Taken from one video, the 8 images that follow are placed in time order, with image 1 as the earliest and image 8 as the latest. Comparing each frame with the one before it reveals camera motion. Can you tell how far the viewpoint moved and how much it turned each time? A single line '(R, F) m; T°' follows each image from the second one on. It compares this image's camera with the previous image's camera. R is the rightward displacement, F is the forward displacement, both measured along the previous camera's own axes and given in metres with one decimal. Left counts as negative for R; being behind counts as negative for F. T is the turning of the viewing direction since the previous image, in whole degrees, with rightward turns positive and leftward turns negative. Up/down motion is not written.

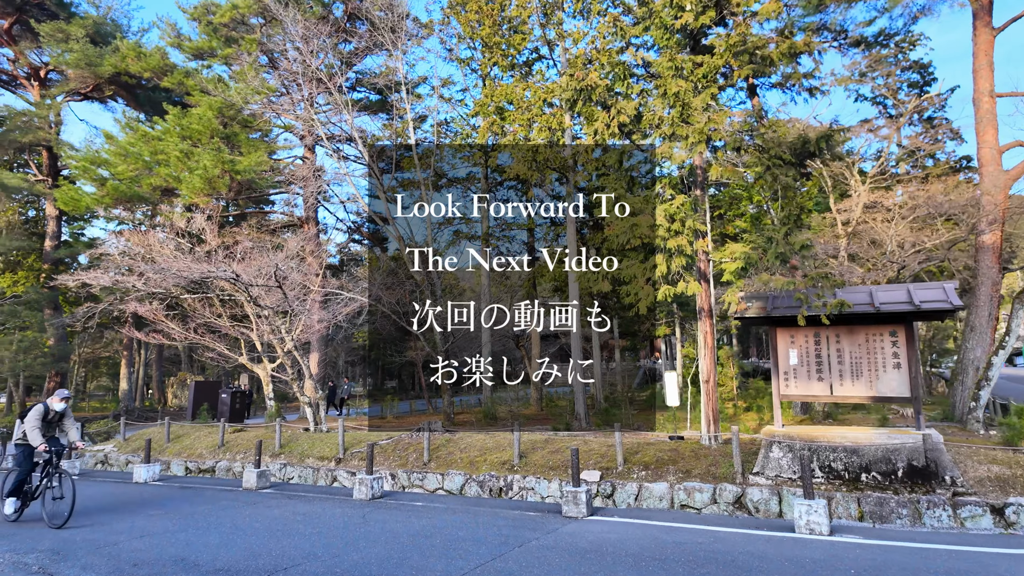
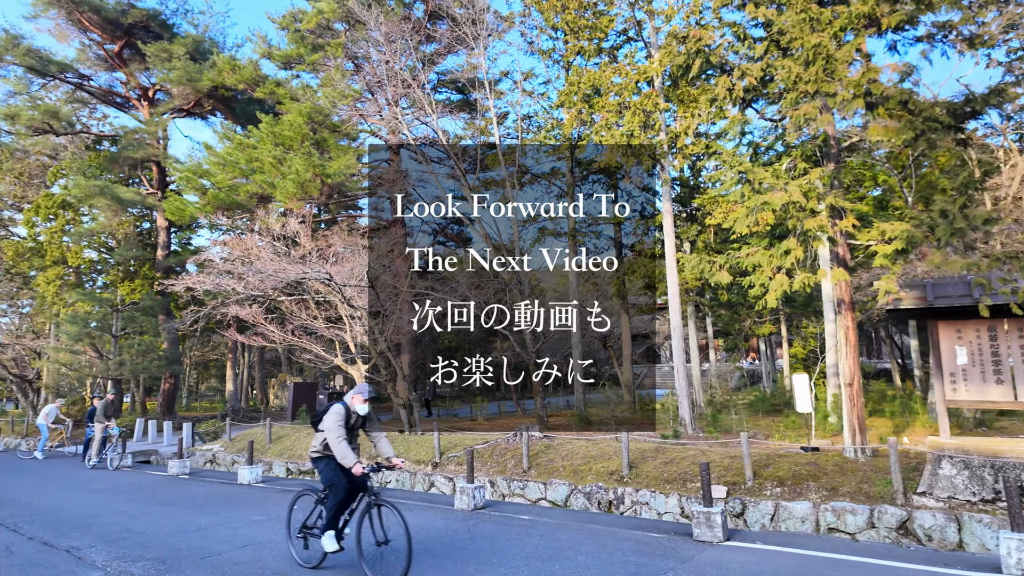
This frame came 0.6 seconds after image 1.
(-0.3, +0.7) m; -8°
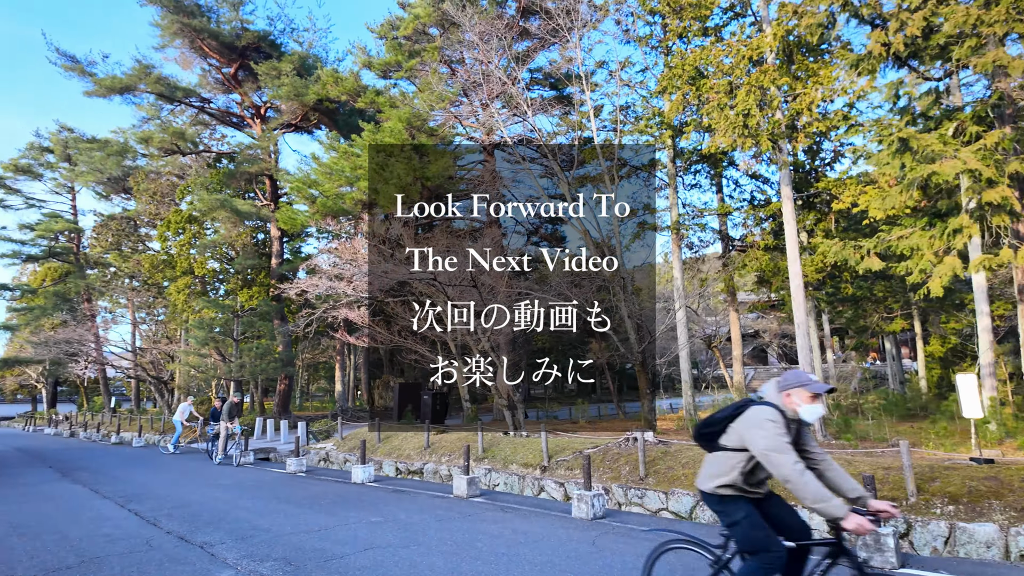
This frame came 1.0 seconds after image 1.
(-0.3, +0.4) m; -9°
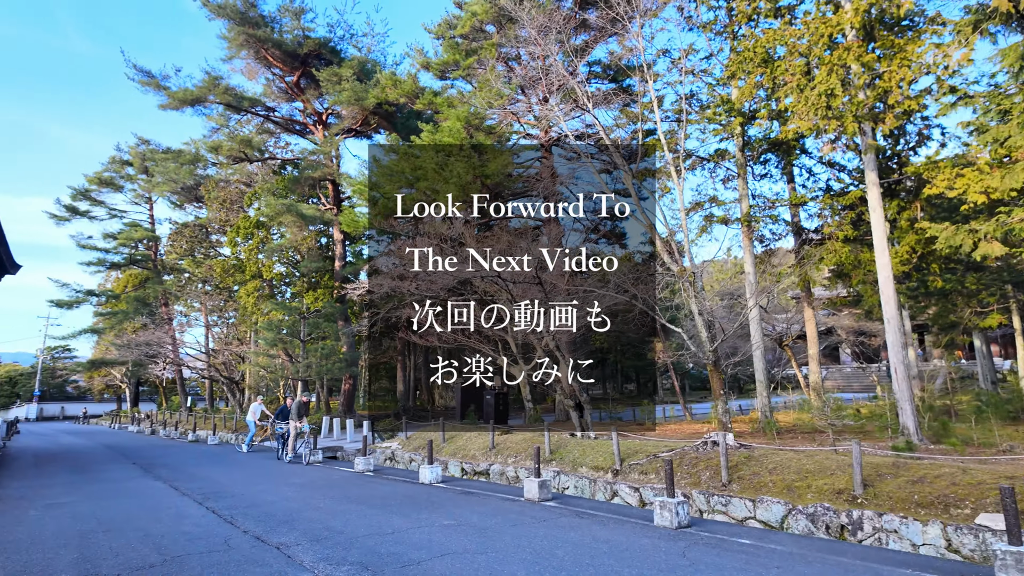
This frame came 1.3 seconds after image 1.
(-0.2, +0.3) m; -5°
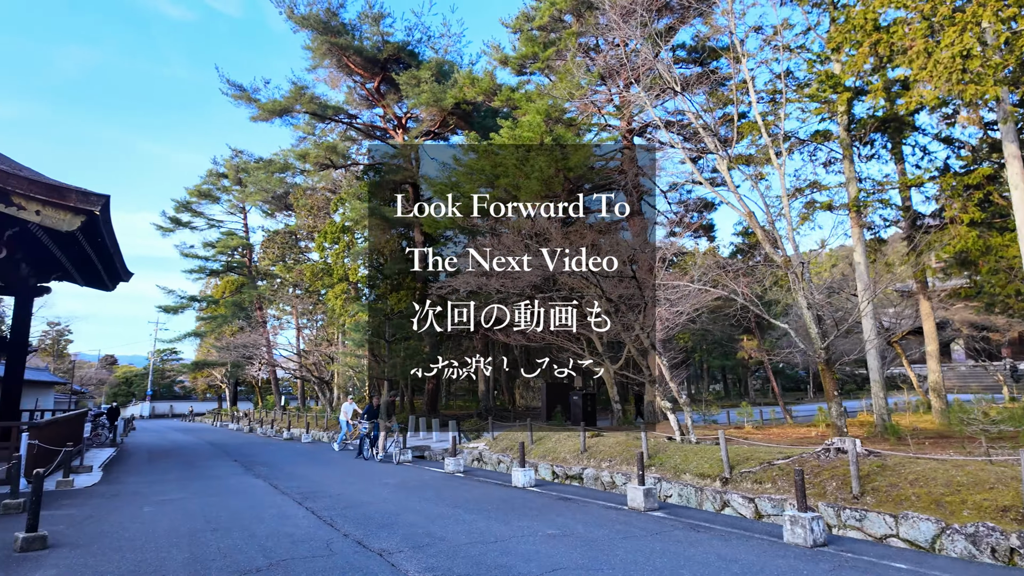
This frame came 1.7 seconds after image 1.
(-0.3, +0.4) m; -7°
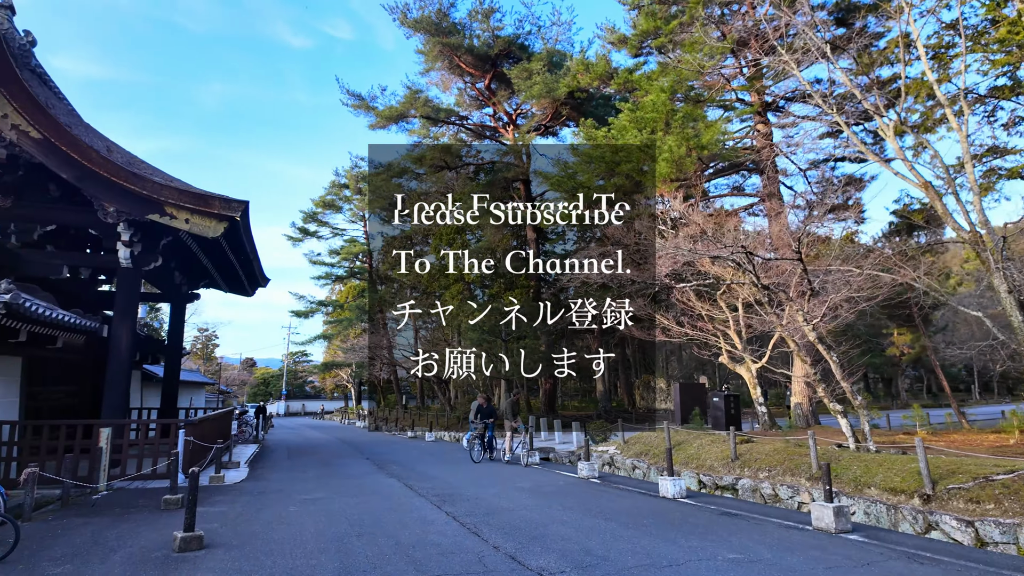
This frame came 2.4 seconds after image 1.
(-0.5, +0.7) m; -10°
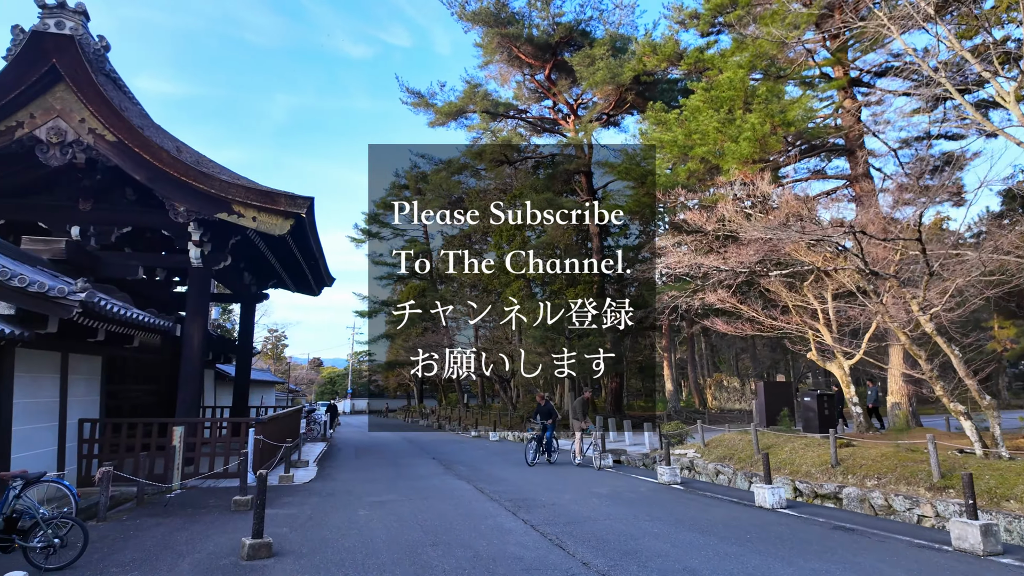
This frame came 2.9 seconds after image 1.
(-0.2, +0.6) m; -6°
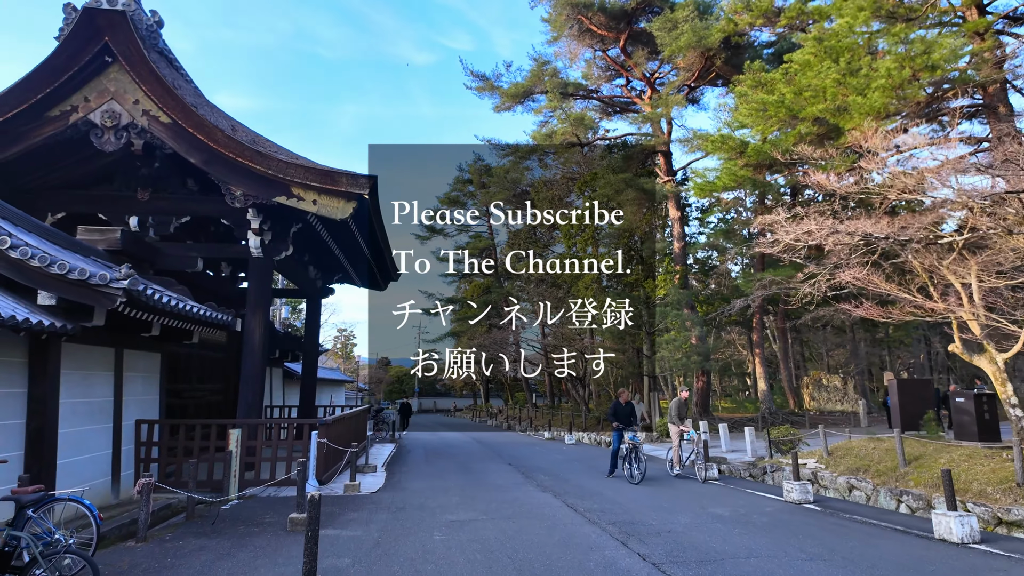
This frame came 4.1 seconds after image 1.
(-0.4, +1.4) m; -6°
